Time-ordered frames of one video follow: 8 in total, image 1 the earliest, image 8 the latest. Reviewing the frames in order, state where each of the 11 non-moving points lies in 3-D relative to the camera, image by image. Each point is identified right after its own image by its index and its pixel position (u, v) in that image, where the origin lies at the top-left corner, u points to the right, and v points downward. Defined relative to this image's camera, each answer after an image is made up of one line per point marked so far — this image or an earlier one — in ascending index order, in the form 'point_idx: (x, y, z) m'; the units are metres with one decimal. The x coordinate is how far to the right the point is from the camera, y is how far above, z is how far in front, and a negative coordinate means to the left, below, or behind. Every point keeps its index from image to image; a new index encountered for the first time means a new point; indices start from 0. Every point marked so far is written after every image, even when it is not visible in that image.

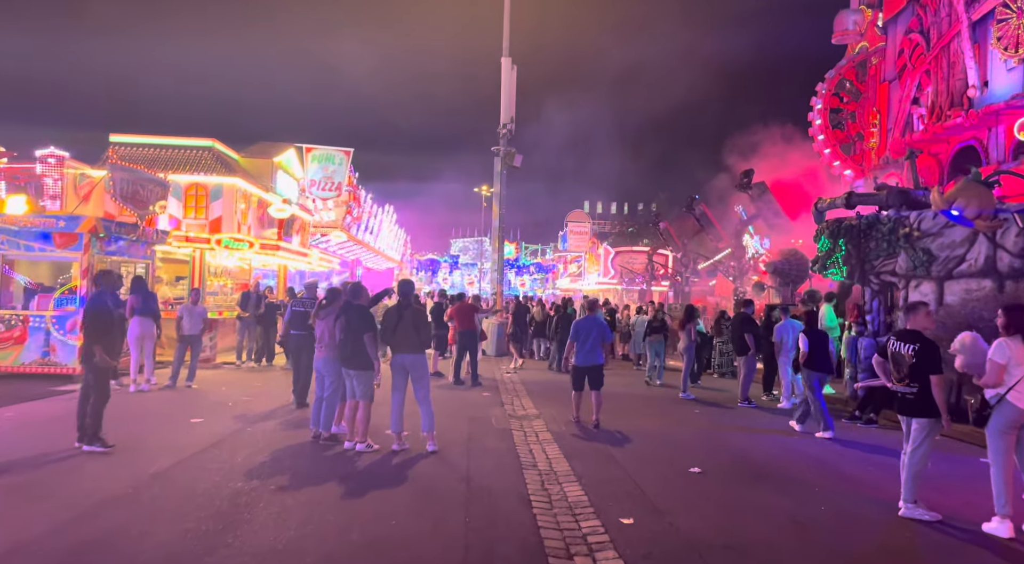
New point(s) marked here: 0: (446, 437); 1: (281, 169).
0: (-0.8, -2.0, +8.1) m
1: (-6.7, +3.3, +18.9) m
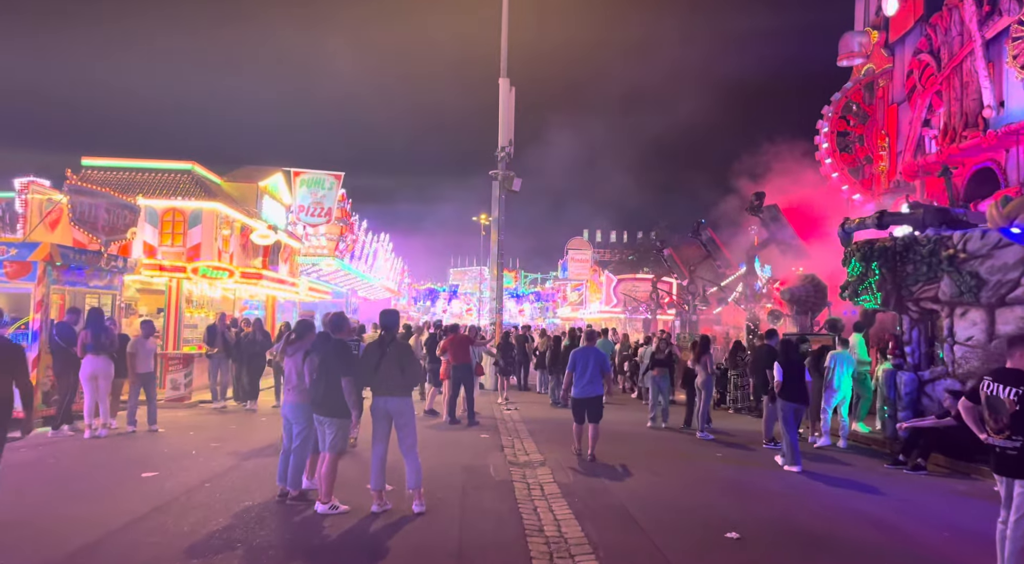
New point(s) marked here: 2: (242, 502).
0: (-0.8, -2.3, +7.0) m
1: (-6.7, +2.5, +17.9) m
2: (-2.7, -2.2, +6.5) m
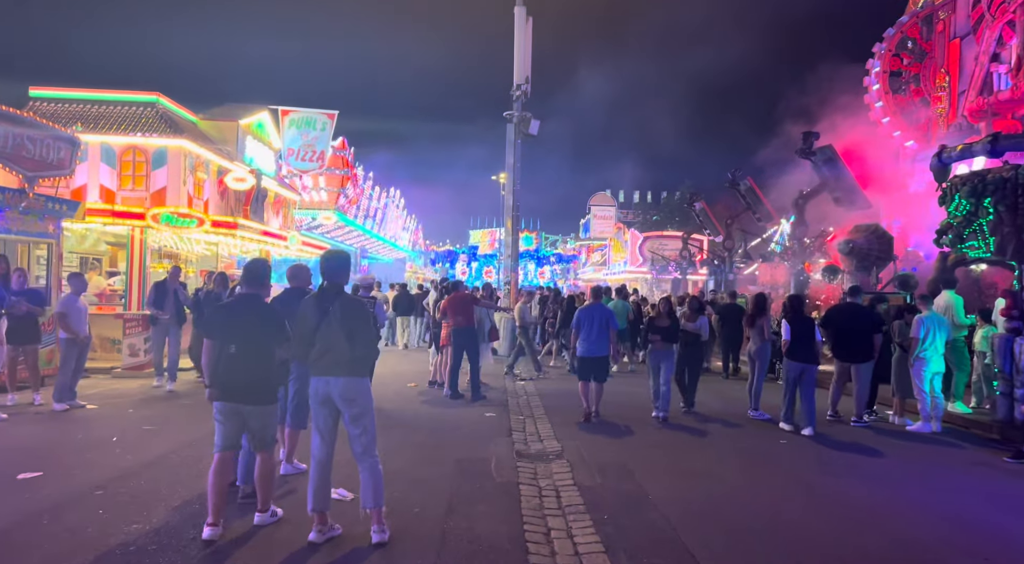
0: (-0.8, -1.8, +5.1) m
1: (-6.4, +3.6, +15.9) m
2: (-2.7, -1.7, +4.7) m
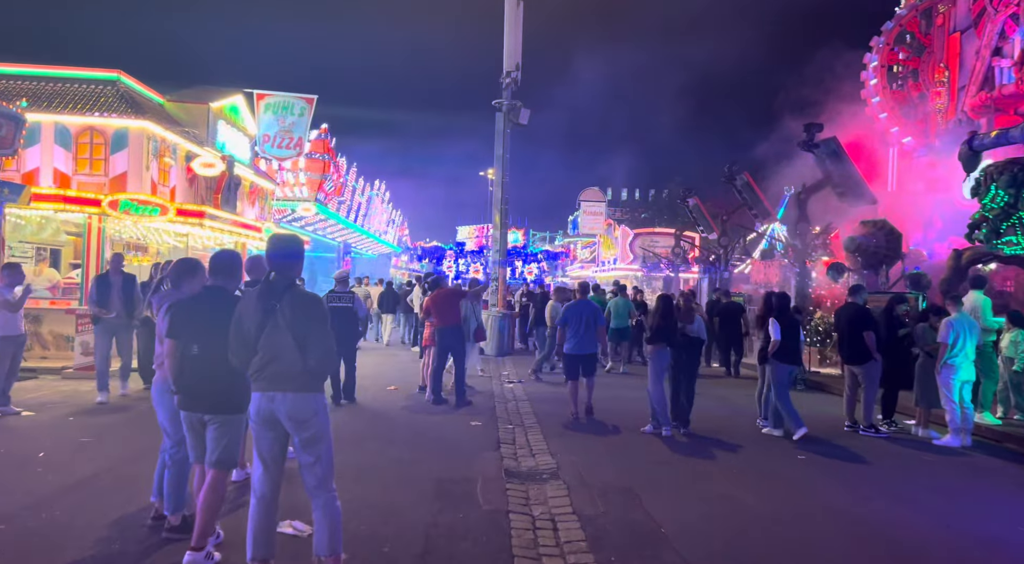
0: (-0.9, -1.7, +4.2) m
1: (-6.6, +3.7, +14.9) m
2: (-2.8, -1.7, +3.8) m
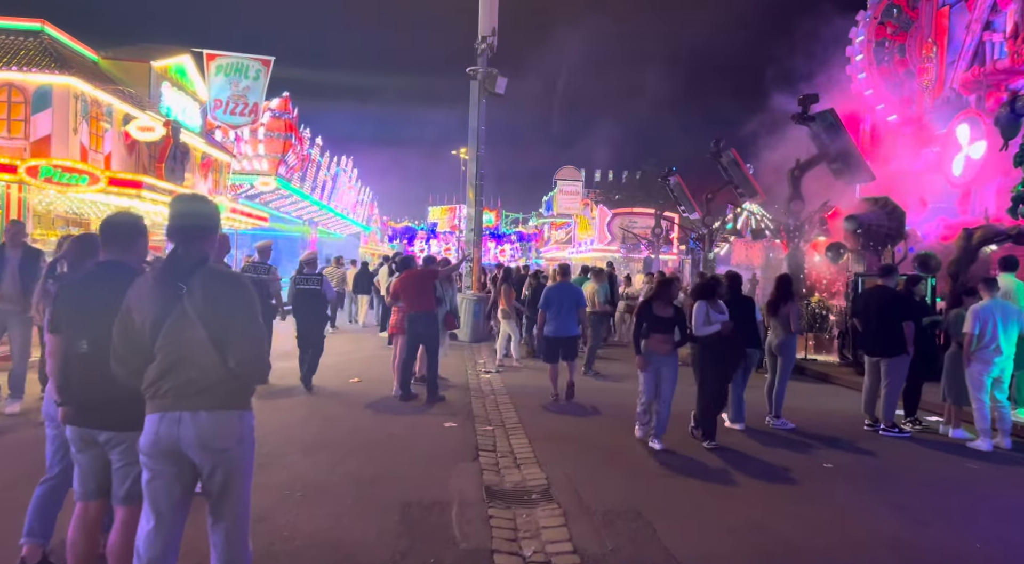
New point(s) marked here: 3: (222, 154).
0: (-0.9, -1.6, +3.2) m
1: (-7.1, +4.2, +13.4) m
2: (-2.8, -1.5, +2.6) m
3: (-7.1, +3.2, +15.9) m
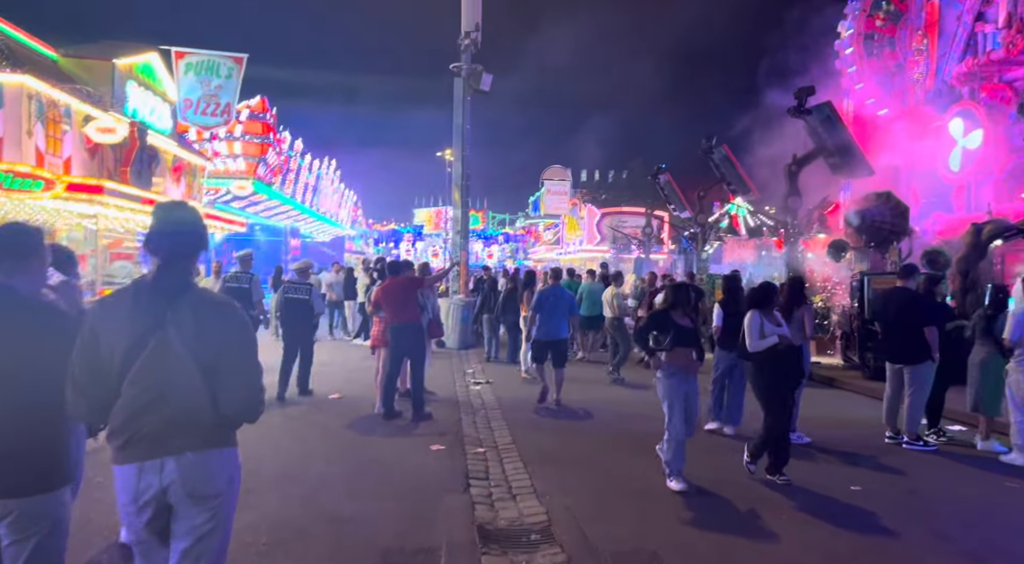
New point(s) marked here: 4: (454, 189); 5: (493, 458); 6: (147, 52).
0: (-0.9, -1.7, +2.5) m
1: (-7.4, +3.9, +12.7) m
2: (-2.8, -1.7, +2.0) m
3: (-7.4, +2.9, +15.1) m
4: (-1.4, +2.3, +15.9) m
5: (-0.2, -1.8, +7.7) m
6: (-7.5, +4.7, +13.2) m
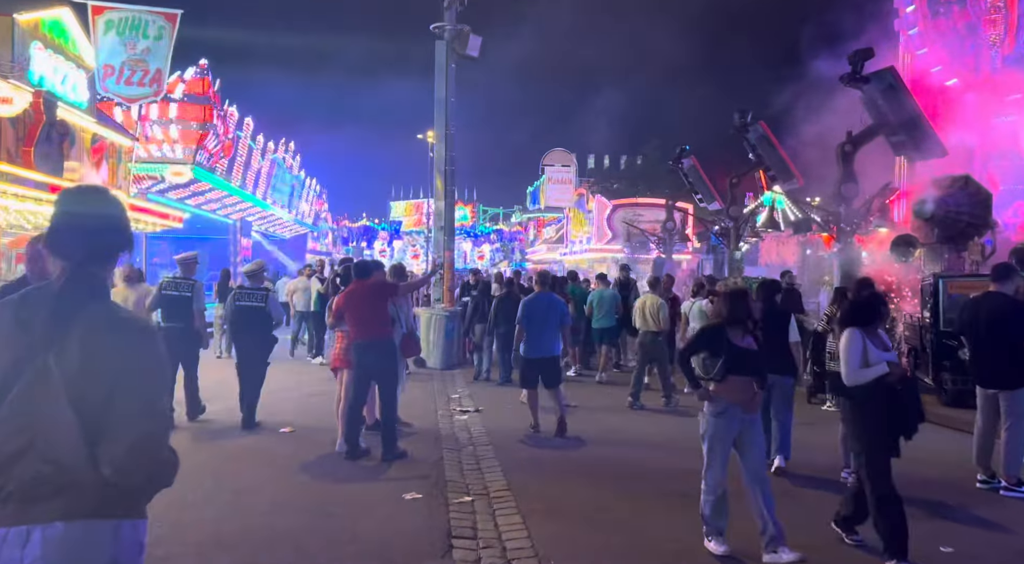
0: (-0.9, -1.8, 0.0) m
1: (-7.5, +3.8, +10.1) m
2: (-2.8, -1.8, -0.6) m
3: (-7.5, +2.8, +12.6) m
4: (-1.5, +2.2, +13.4) m
5: (-0.2, -1.9, +5.2) m
6: (-7.6, +4.6, +10.6) m
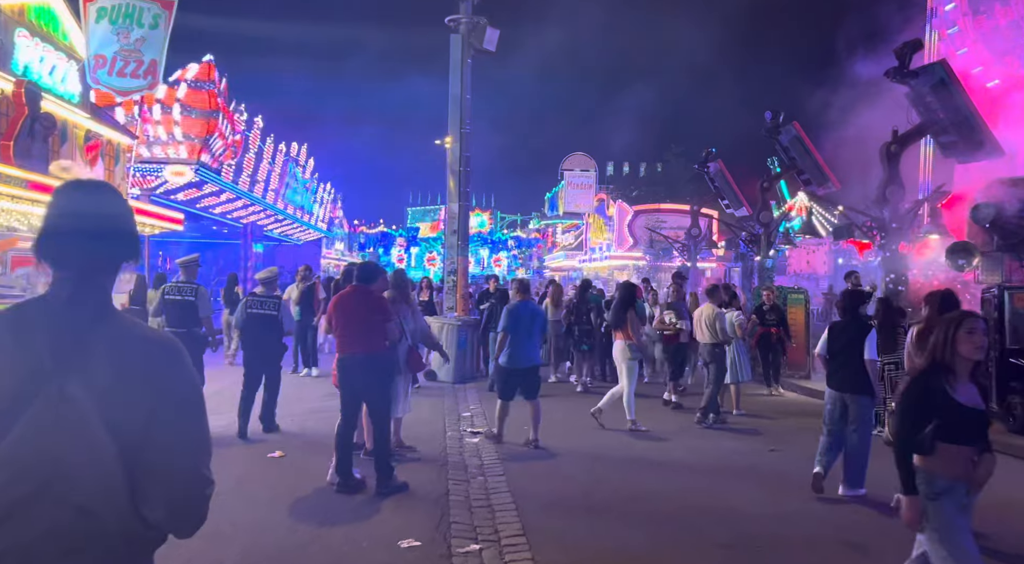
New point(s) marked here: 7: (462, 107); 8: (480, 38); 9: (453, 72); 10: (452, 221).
0: (-0.8, -1.8, -0.8) m
1: (-7.2, +3.8, +9.5) m
2: (-2.7, -1.7, -1.4) m
3: (-7.2, +2.7, +11.9) m
4: (-1.2, +2.1, +12.6) m
5: (-0.1, -2.0, +4.4) m
6: (-7.3, +4.5, +10.0) m
7: (-1.0, +3.4, +12.5) m
8: (-0.6, +4.6, +12.2) m
9: (-1.1, +4.0, +12.5) m
10: (-1.2, +1.2, +12.5) m
